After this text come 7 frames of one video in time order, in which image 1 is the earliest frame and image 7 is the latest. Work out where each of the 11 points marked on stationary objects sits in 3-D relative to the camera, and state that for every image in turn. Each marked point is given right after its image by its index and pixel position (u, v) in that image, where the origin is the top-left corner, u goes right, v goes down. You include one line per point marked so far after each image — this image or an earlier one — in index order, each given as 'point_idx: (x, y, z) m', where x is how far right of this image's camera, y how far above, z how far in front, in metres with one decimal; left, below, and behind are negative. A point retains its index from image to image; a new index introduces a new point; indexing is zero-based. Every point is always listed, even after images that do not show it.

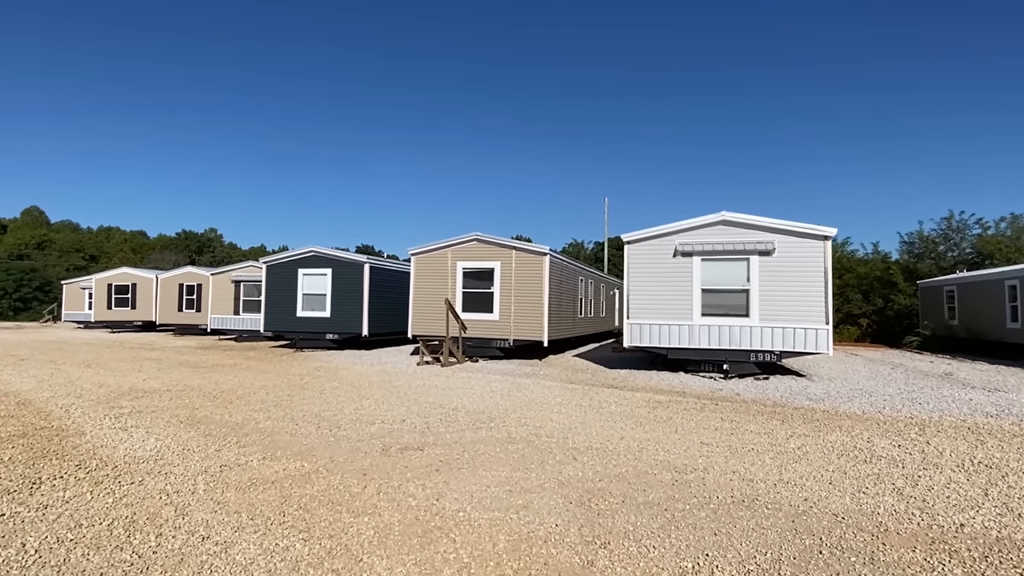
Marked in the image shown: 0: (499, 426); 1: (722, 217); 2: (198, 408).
0: (-0.1, -1.4, +6.0) m
1: (+3.9, +1.3, +10.7) m
2: (-3.8, -1.5, +7.0) m
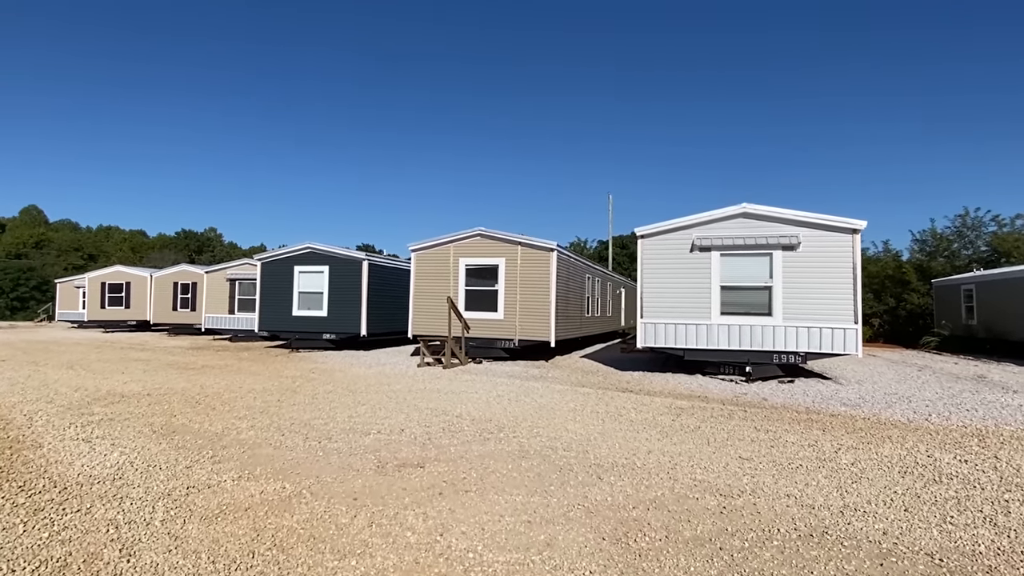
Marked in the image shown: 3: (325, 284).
0: (0.0, -1.4, +5.4) m
1: (+4.1, +1.4, +10.1) m
2: (-3.7, -1.4, +6.4) m
3: (-5.0, +0.1, +15.5) m
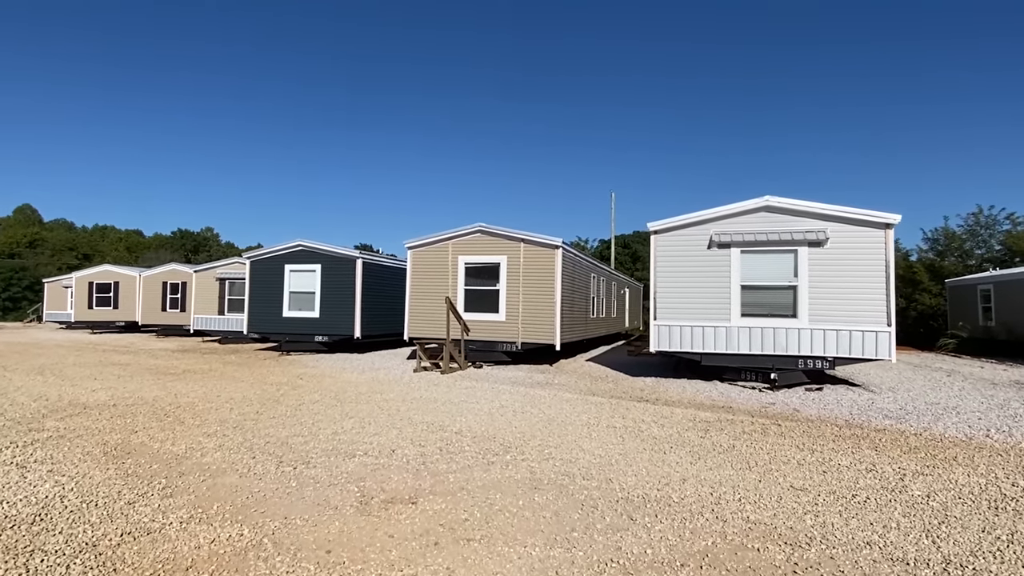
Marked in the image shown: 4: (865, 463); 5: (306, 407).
0: (0.0, -1.4, +4.6) m
1: (+4.1, +1.4, +9.3) m
2: (-3.7, -1.4, +5.6) m
3: (-5.0, +0.1, +14.7) m
4: (+2.9, -1.4, +4.8) m
5: (-2.5, -1.4, +7.0) m
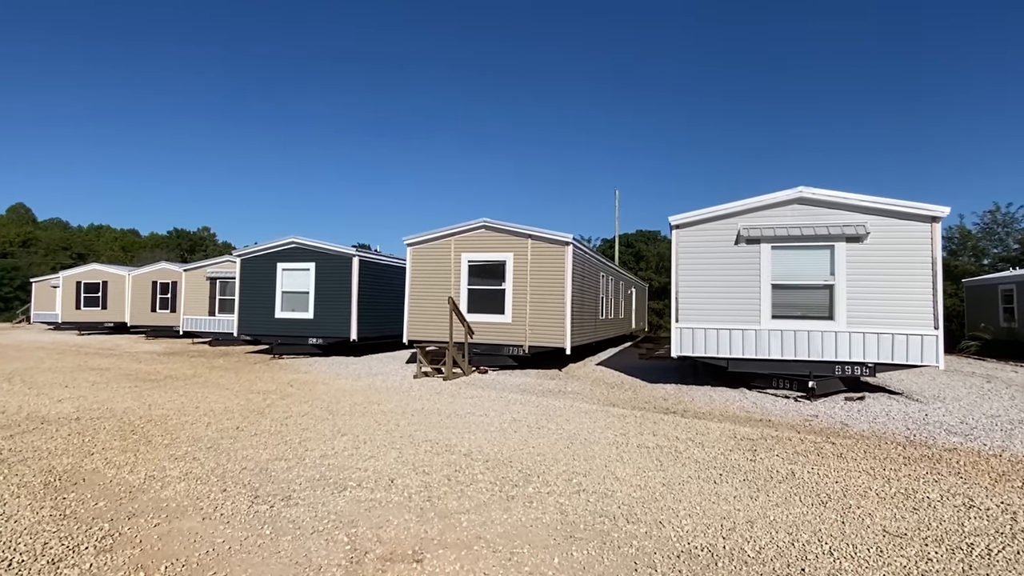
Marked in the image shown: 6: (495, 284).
0: (+0.2, -1.4, +3.8) m
1: (+4.3, +1.4, +8.5) m
2: (-3.5, -1.4, +4.8) m
3: (-4.9, +0.1, +13.9) m
4: (+3.1, -1.4, +4.0) m
5: (-2.3, -1.4, +6.2) m
6: (-0.3, +0.1, +11.5) m
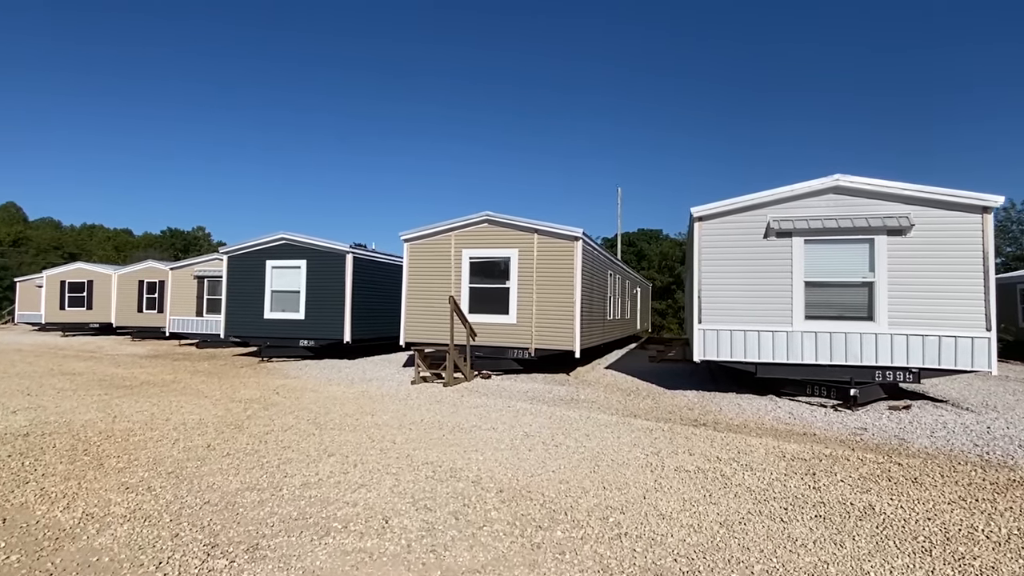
0: (+0.3, -1.3, +3.0) m
1: (+4.4, +1.4, +7.8) m
2: (-3.4, -1.4, +4.0) m
3: (-4.8, +0.2, +13.1) m
4: (+3.2, -1.4, +3.2) m
5: (-2.2, -1.4, +5.4) m
6: (-0.3, +0.1, +10.7) m
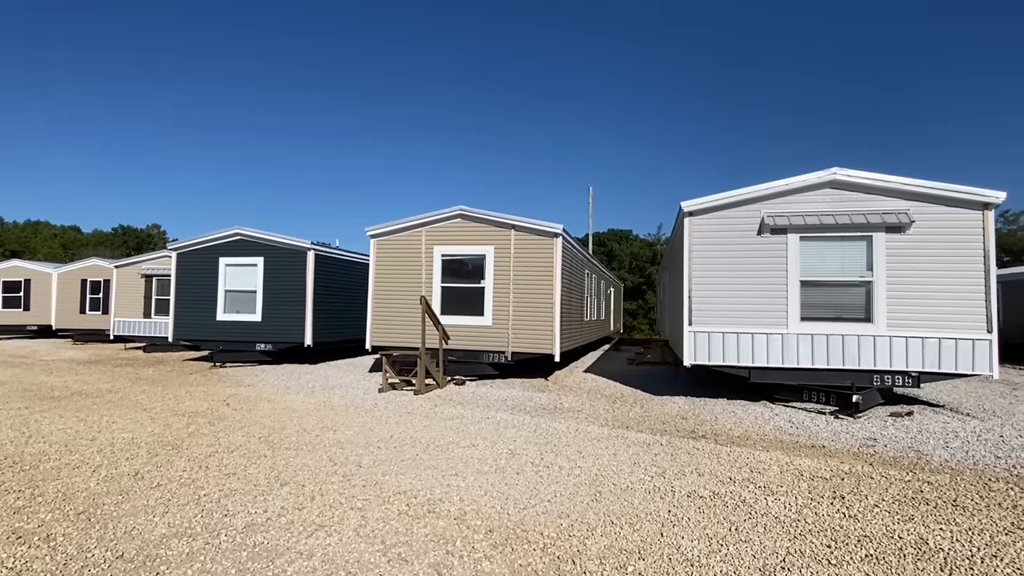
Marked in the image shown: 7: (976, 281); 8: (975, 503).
0: (+0.3, -1.3, +2.4) m
1: (+4.1, +1.4, +7.4) m
2: (-3.4, -1.3, +3.2) m
3: (-5.3, +0.2, +12.2) m
4: (+3.2, -1.4, +2.8) m
5: (-2.3, -1.4, +4.6) m
6: (-0.7, +0.1, +10.0) m
7: (+5.6, +0.1, +7.0) m
8: (+3.1, -1.4, +3.9) m
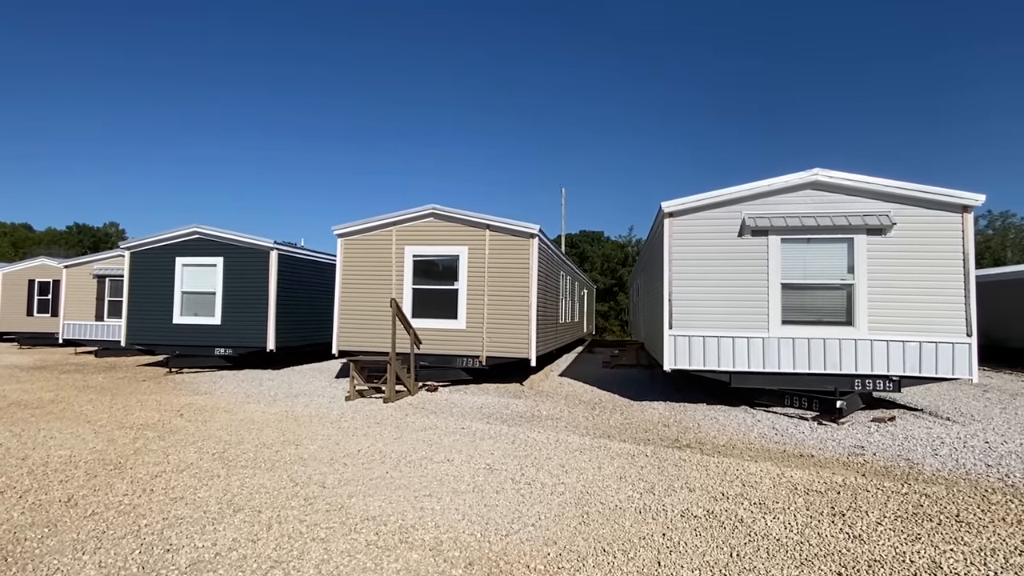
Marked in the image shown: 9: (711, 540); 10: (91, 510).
0: (+0.3, -1.3, +2.1) m
1: (+3.8, +1.4, +7.2) m
2: (-3.5, -1.4, +2.7) m
3: (-5.9, +0.1, +11.6) m
4: (+3.1, -1.4, +2.6) m
5: (-2.5, -1.4, +4.1) m
6: (-1.1, +0.1, +9.6) m
7: (+5.3, 0.0, +6.9) m
8: (+2.9, -1.5, +3.7) m
9: (+1.1, -1.4, +3.2) m
10: (-2.6, -1.4, +3.6) m
